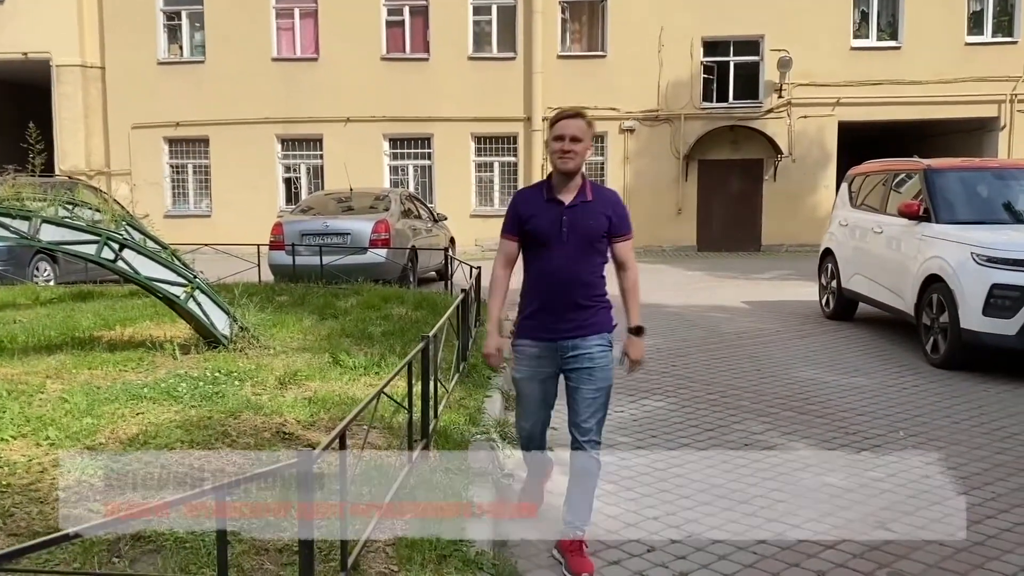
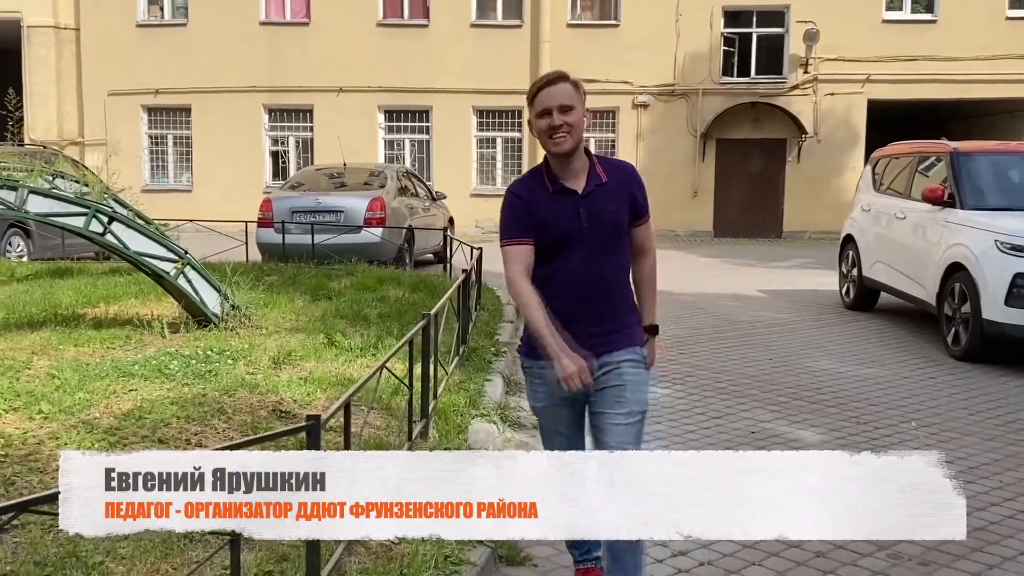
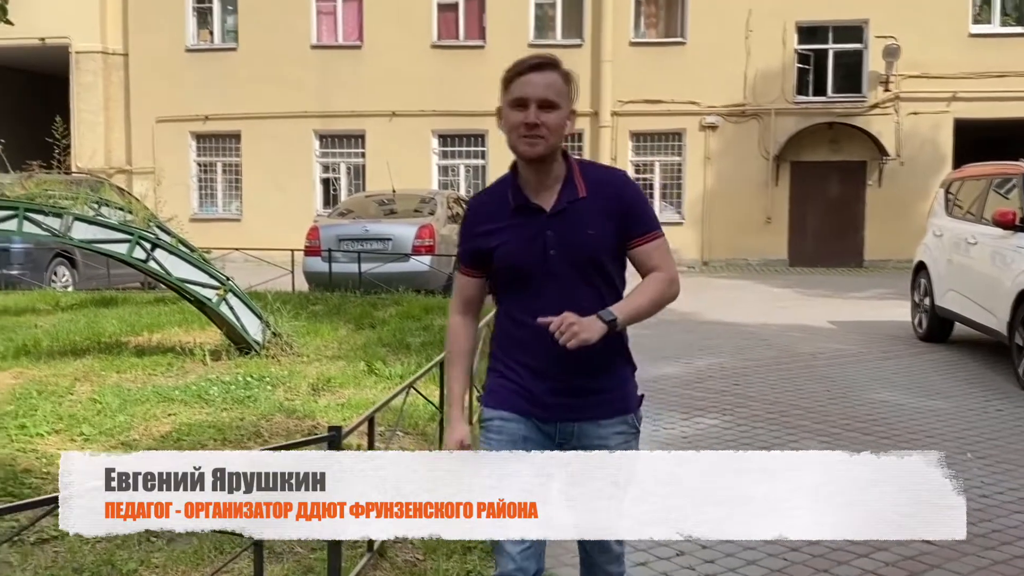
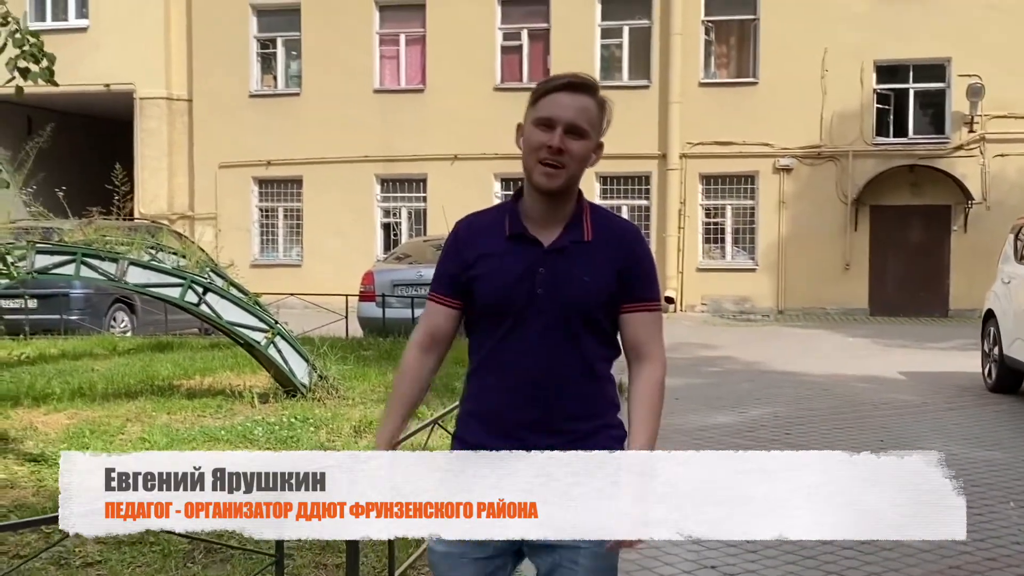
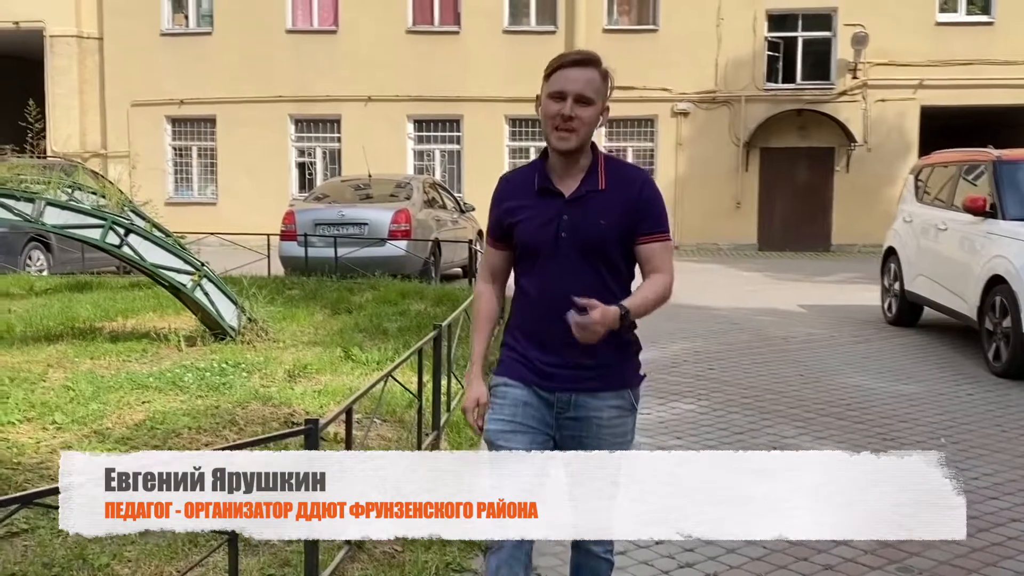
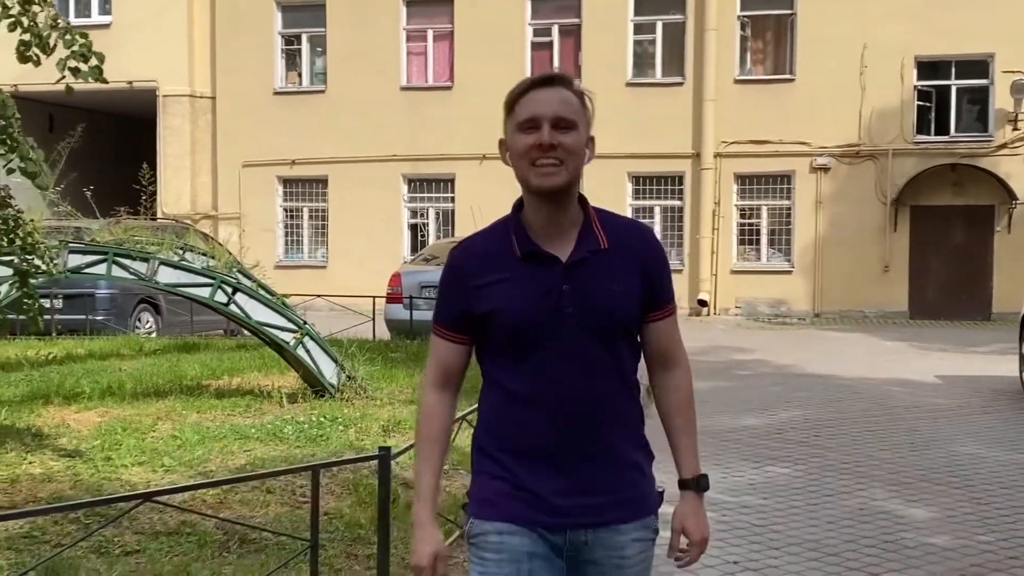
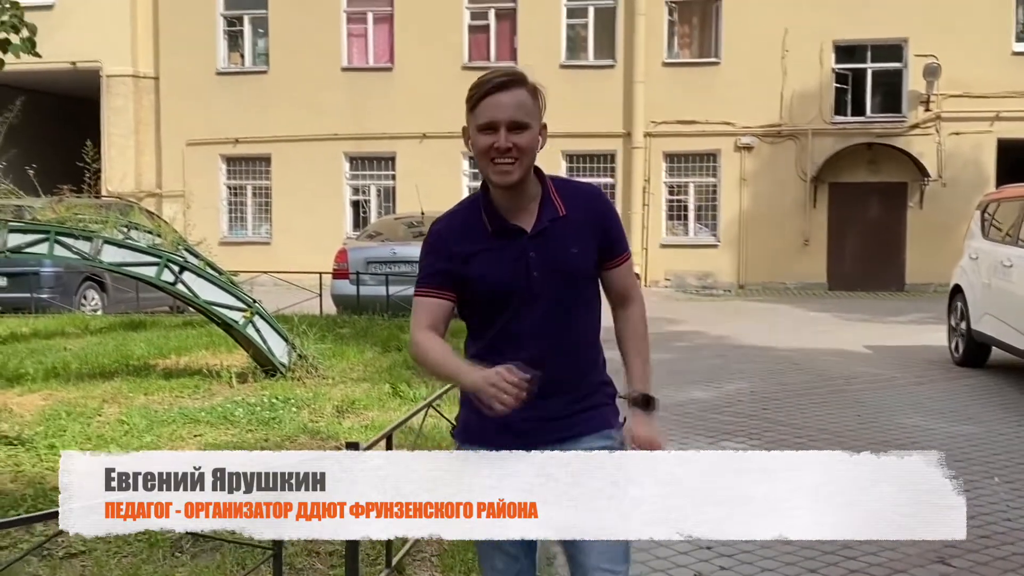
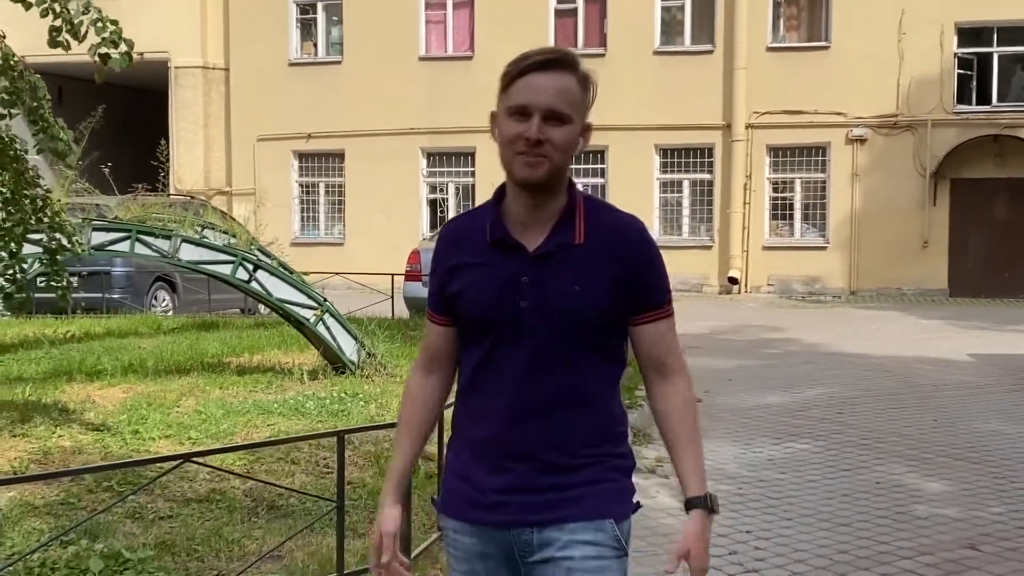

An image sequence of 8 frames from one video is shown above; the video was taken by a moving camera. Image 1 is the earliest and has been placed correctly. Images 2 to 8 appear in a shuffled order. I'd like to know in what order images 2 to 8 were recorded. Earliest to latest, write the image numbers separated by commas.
2, 5, 3, 7, 4, 6, 8
